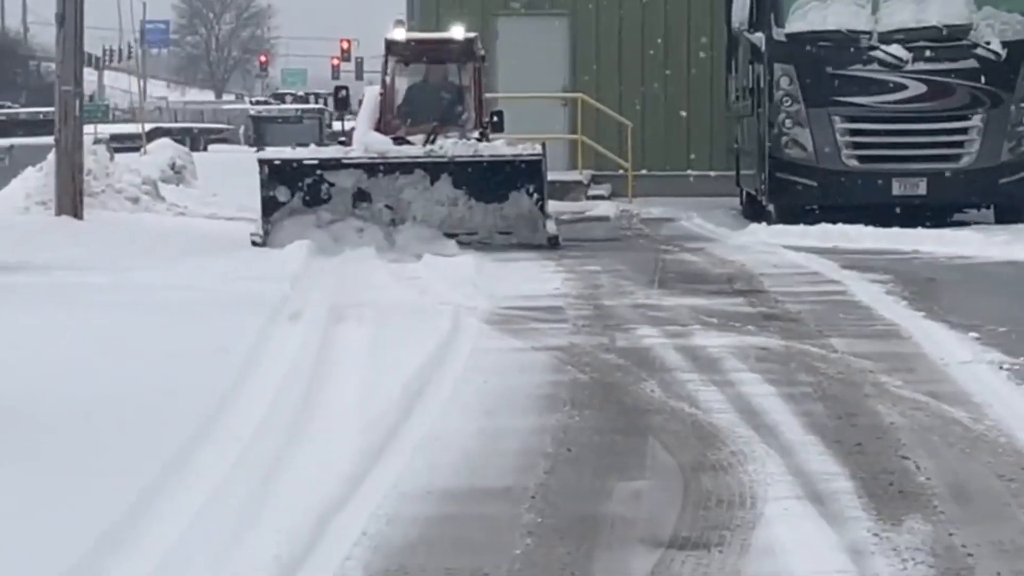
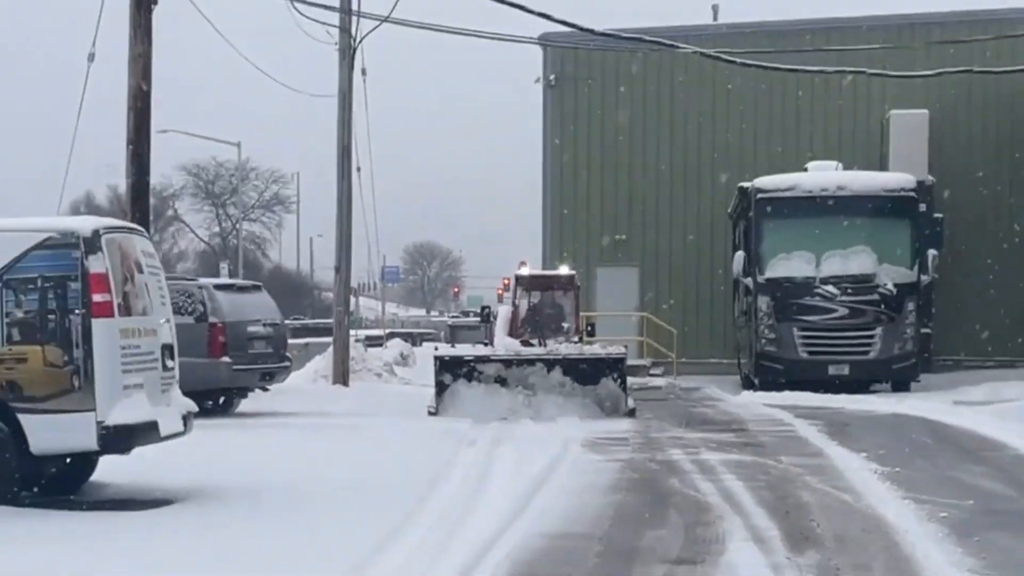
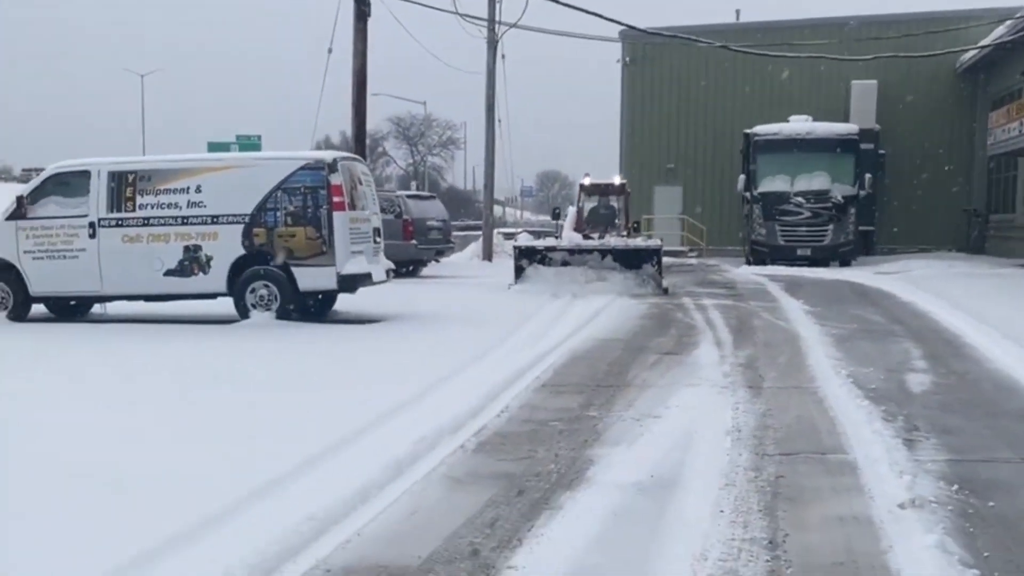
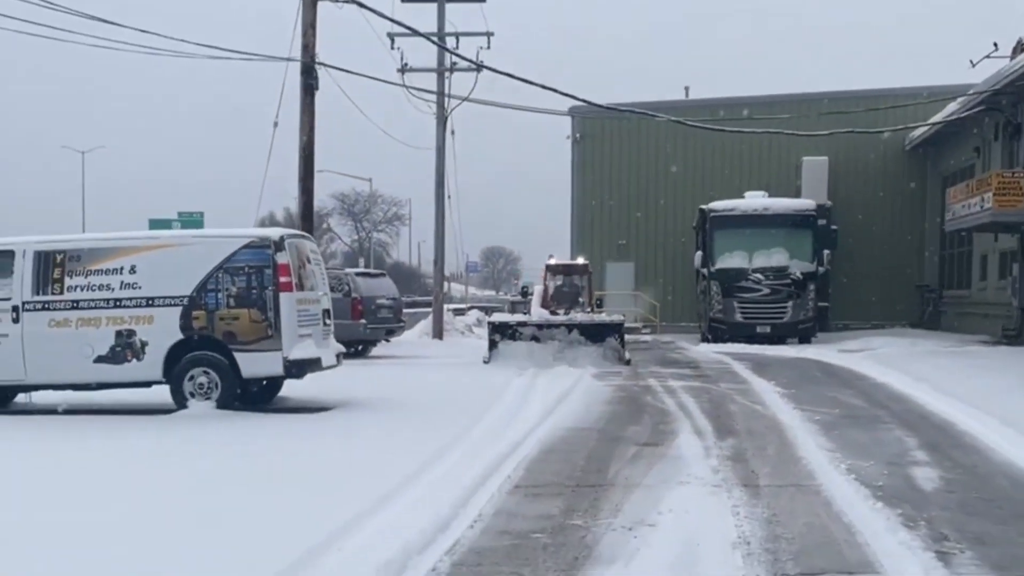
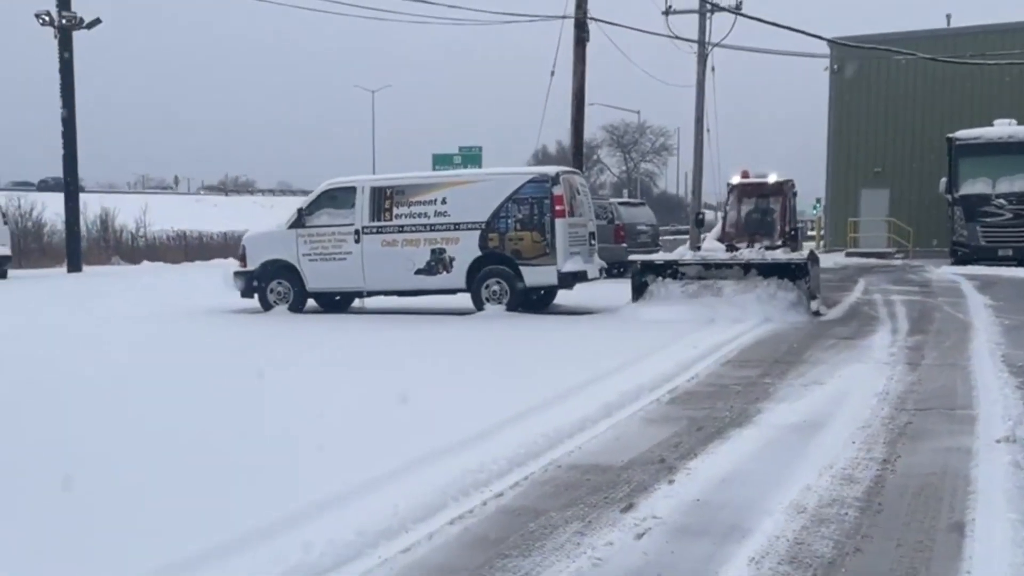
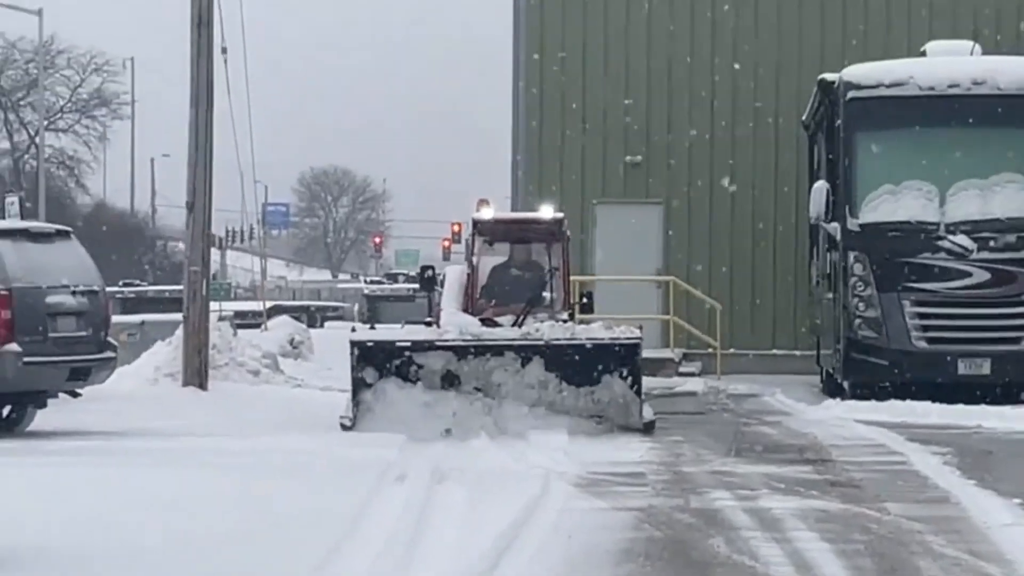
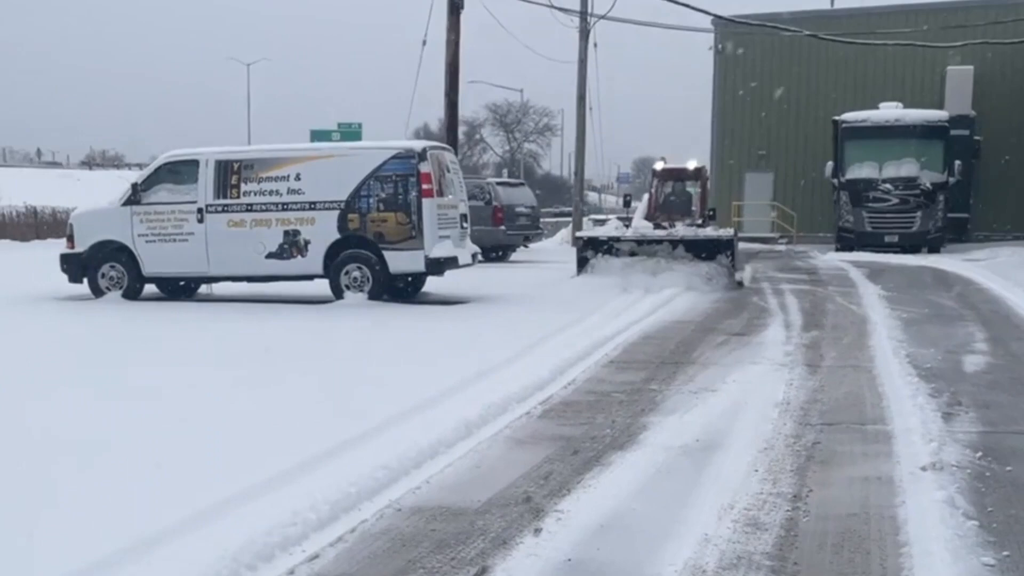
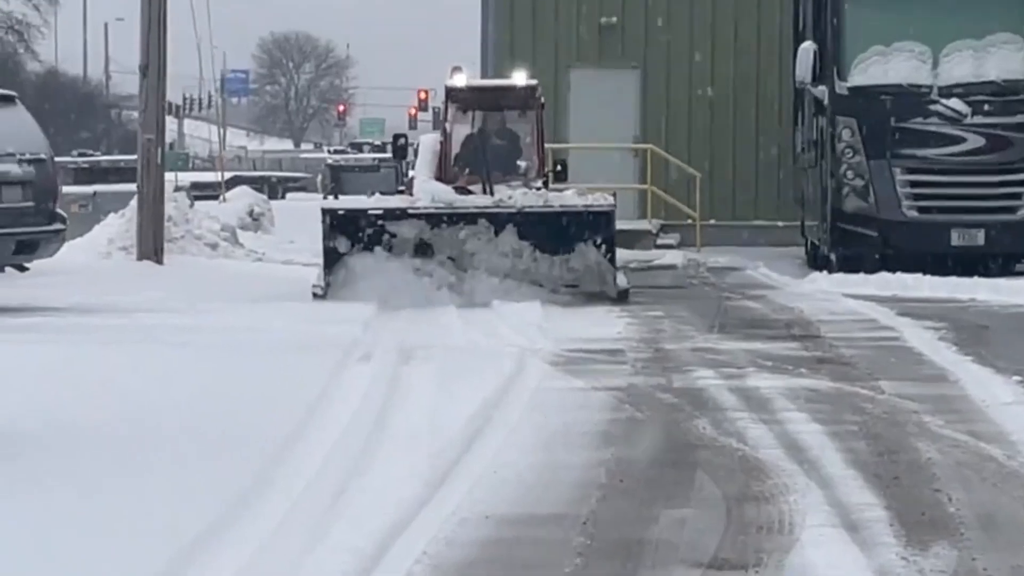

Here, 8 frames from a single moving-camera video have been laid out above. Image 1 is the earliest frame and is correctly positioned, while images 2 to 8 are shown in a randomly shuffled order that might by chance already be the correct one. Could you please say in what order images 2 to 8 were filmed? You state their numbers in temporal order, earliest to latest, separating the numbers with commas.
8, 6, 2, 4, 3, 7, 5
